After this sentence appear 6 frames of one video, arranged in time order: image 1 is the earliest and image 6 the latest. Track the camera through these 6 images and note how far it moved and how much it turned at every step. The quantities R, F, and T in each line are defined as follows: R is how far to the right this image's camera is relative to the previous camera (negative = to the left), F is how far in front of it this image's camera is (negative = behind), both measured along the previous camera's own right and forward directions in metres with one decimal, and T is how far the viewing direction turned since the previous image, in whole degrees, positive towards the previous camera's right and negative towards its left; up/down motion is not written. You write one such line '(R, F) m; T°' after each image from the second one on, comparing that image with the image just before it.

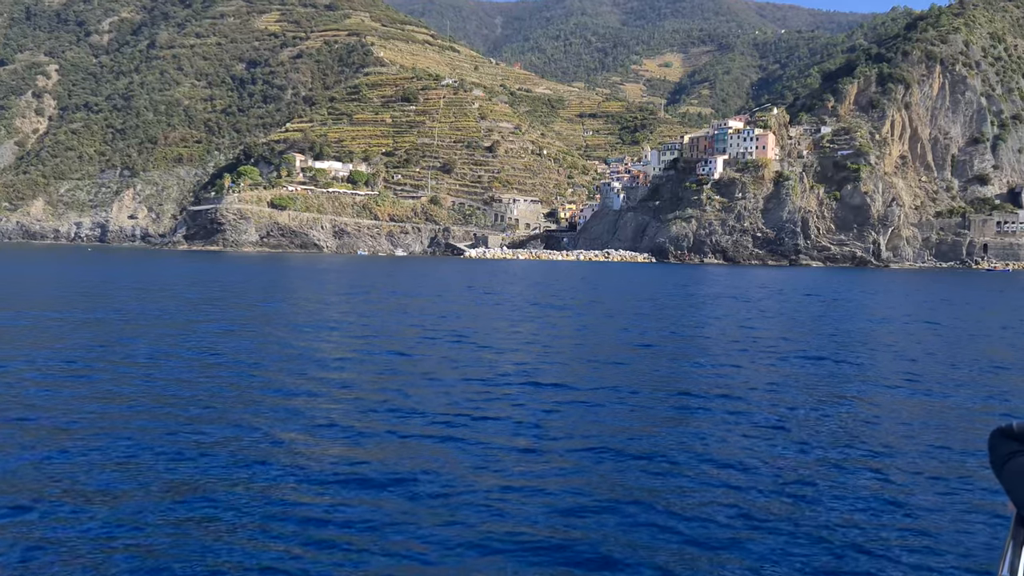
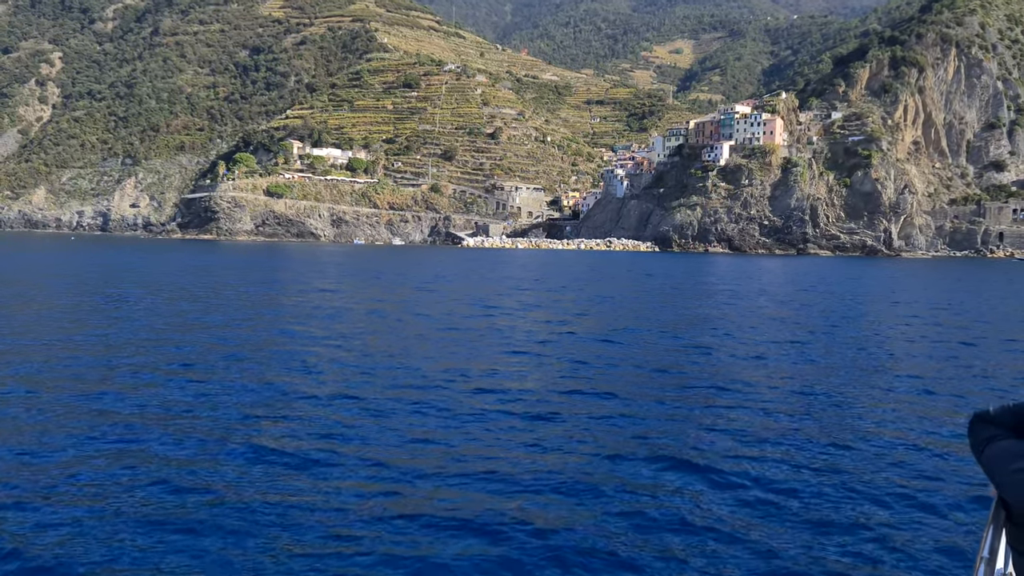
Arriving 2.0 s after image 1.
(+0.9, +1.8) m; -1°
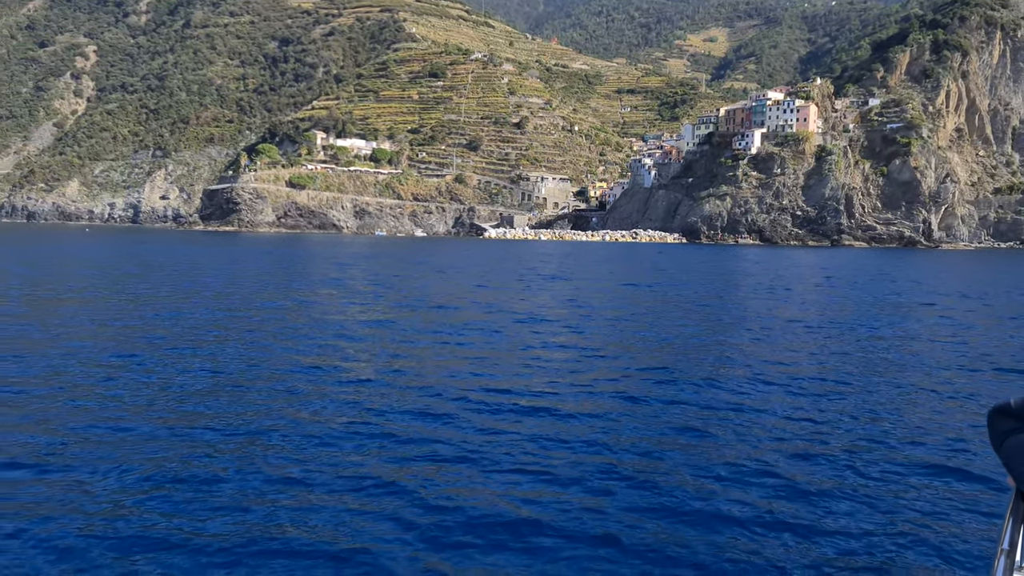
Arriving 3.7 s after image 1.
(+0.7, +1.5) m; -2°
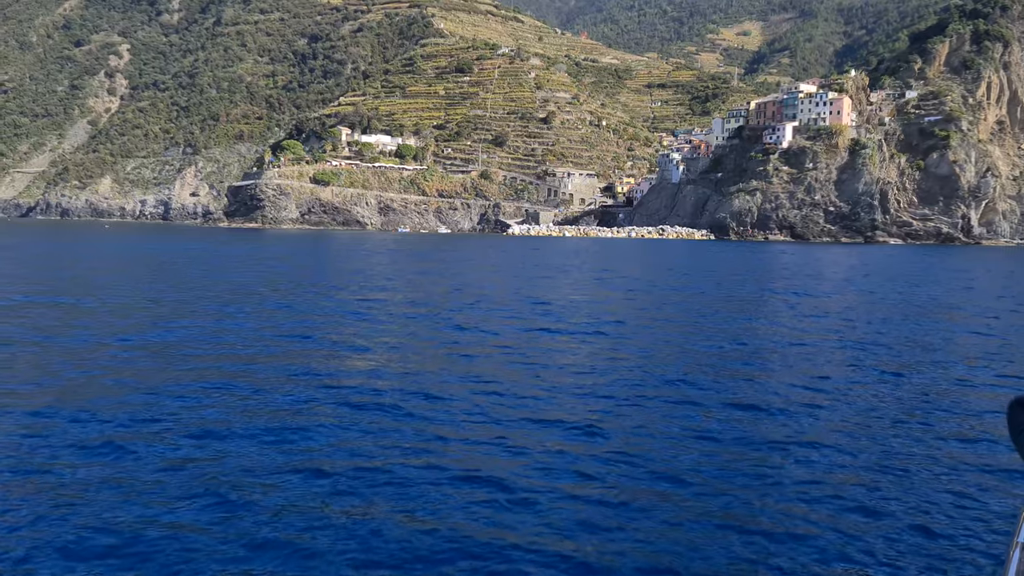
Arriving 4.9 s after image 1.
(+0.5, +1.0) m; -2°
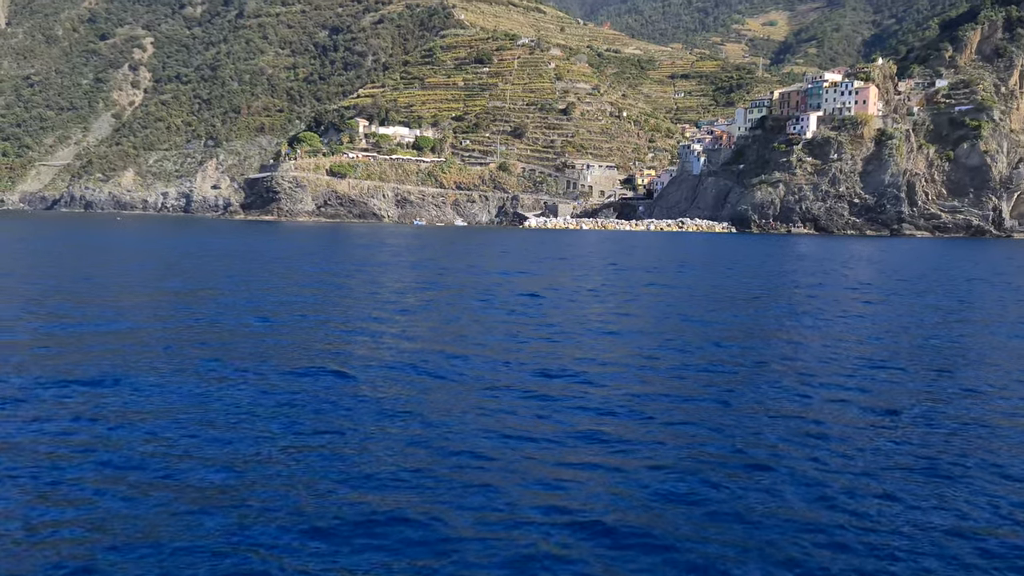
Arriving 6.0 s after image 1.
(+0.5, +0.9) m; -2°
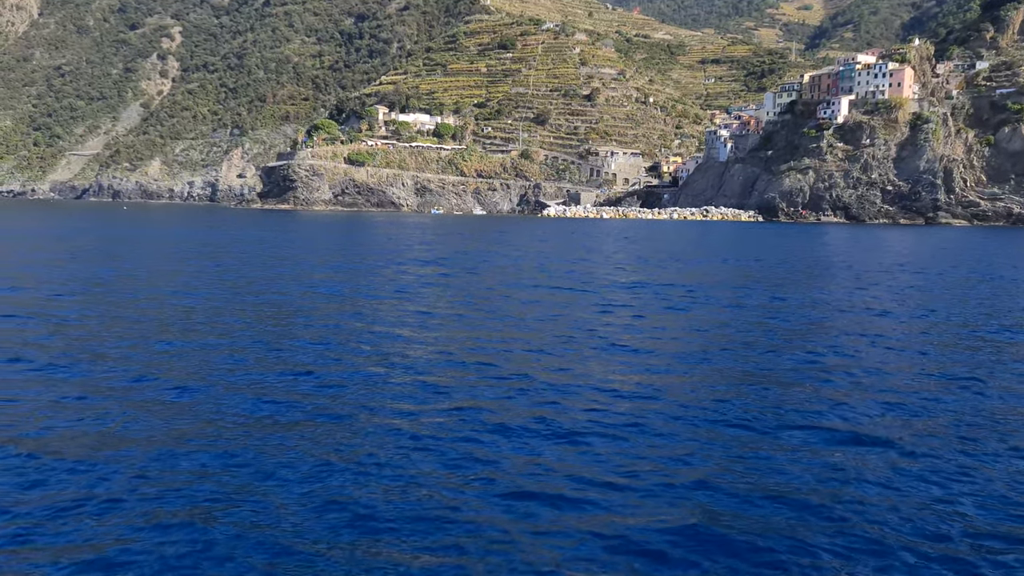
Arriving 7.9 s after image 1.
(+0.9, +1.6) m; -2°
